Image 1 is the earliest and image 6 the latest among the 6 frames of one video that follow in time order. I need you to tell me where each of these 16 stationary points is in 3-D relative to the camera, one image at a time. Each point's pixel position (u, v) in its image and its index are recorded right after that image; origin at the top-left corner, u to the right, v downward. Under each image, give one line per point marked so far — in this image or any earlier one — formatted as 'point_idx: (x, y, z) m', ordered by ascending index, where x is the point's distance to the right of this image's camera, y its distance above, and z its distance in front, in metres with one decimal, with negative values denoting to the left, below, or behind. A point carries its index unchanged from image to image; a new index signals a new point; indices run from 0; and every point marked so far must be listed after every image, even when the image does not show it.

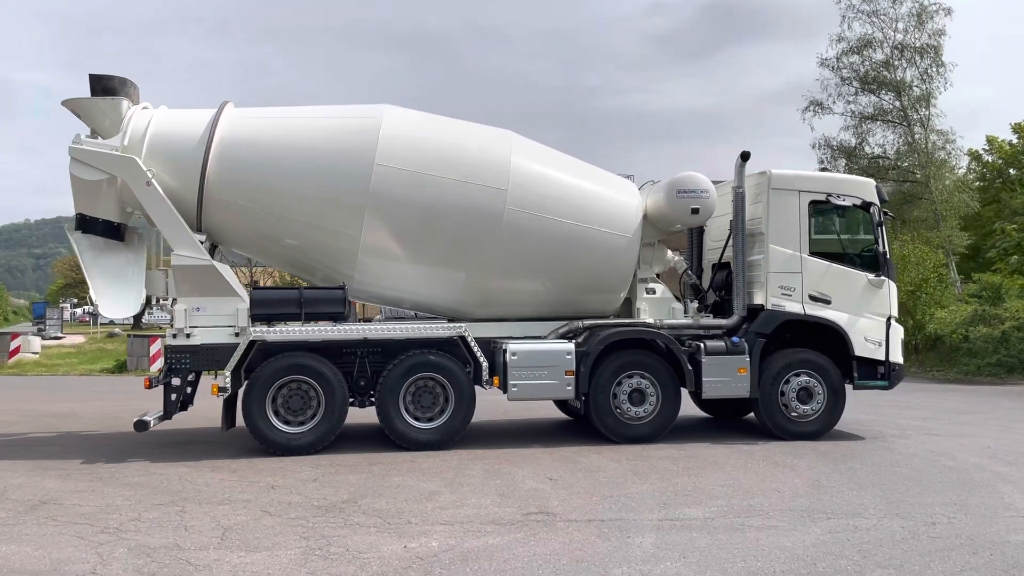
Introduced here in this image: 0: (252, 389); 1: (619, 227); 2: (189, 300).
0: (-2.7, -1.0, +7.4) m
1: (+1.3, +0.7, +8.5) m
2: (-3.6, -0.1, +7.9) m
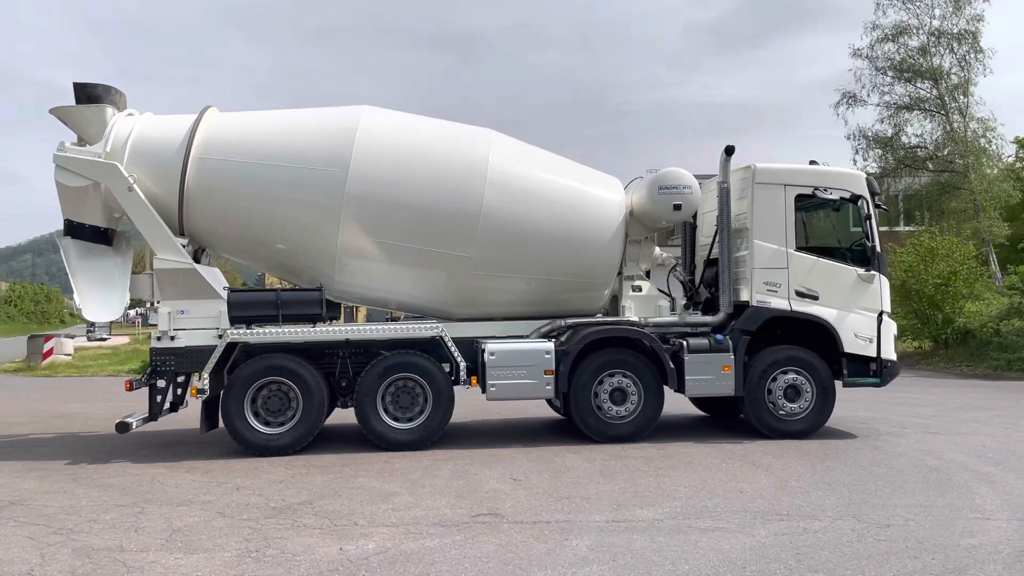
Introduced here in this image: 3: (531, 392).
0: (-2.9, -1.1, +7.4) m
1: (+1.0, +0.8, +8.4) m
2: (-3.8, -0.2, +8.0) m
3: (+0.2, -1.1, +7.8) m
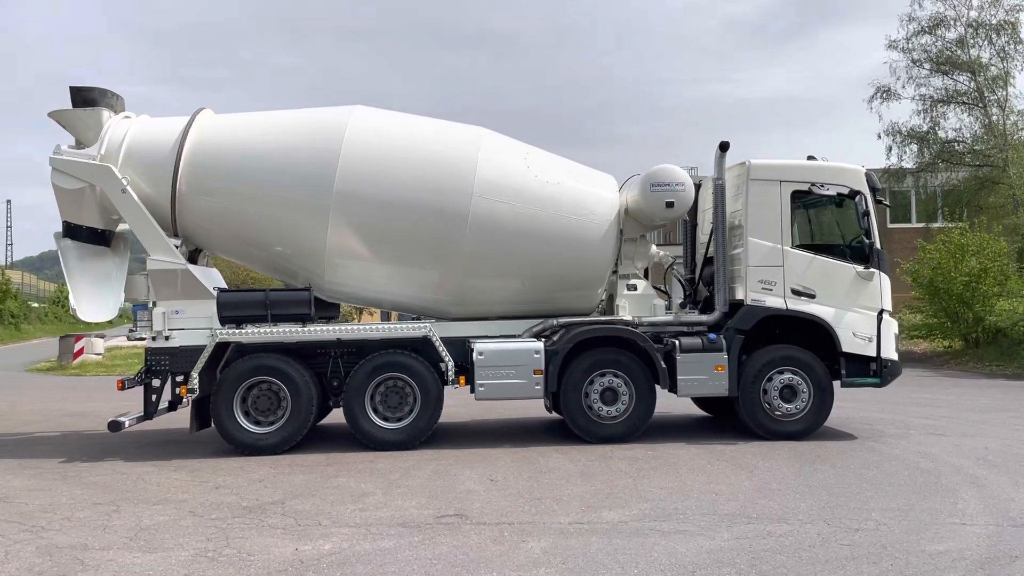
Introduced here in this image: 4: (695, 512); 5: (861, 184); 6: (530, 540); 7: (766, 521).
0: (-3.1, -1.1, +7.5) m
1: (+0.9, +0.8, +8.3) m
2: (-3.9, -0.2, +8.1) m
3: (+0.1, -1.1, +7.7) m
4: (+1.2, -1.5, +4.7) m
5: (+4.0, +1.2, +8.1) m
6: (+0.1, -1.4, +4.1) m
7: (+1.6, -1.4, +4.4) m
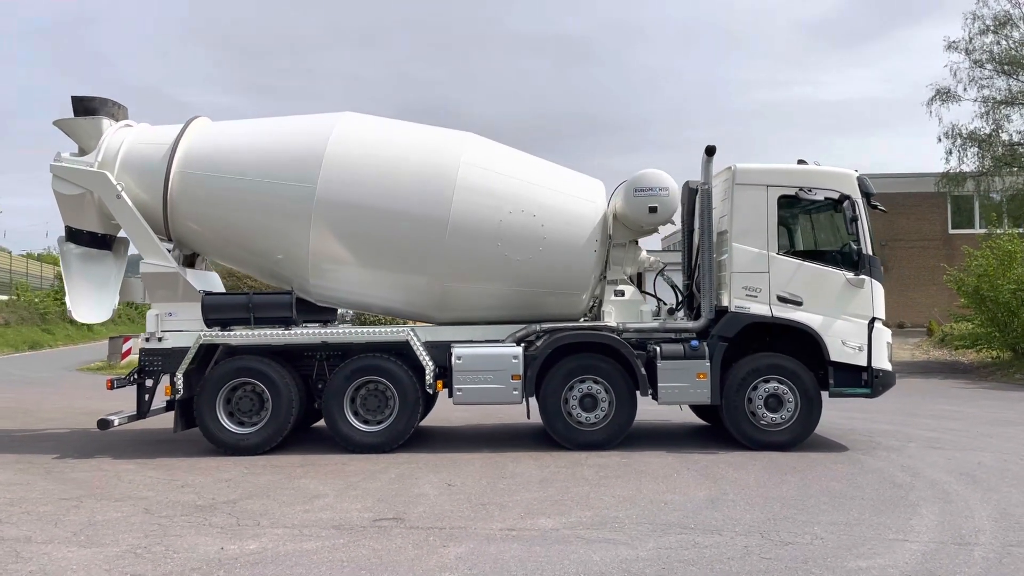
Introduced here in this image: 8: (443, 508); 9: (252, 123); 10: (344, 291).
0: (-3.3, -1.1, +7.7) m
1: (+0.8, +0.7, +8.3) m
2: (-4.1, -0.2, +8.3) m
3: (-0.2, -1.2, +7.7) m
4: (+0.8, -1.5, +4.6) m
5: (+3.8, +1.1, +7.9) m
6: (-0.3, -1.5, +4.1) m
7: (+1.1, -1.5, +4.3) m
8: (-0.5, -1.5, +5.0) m
9: (-3.1, +2.0, +8.6) m
10: (-2.0, 0.0, +8.4) m
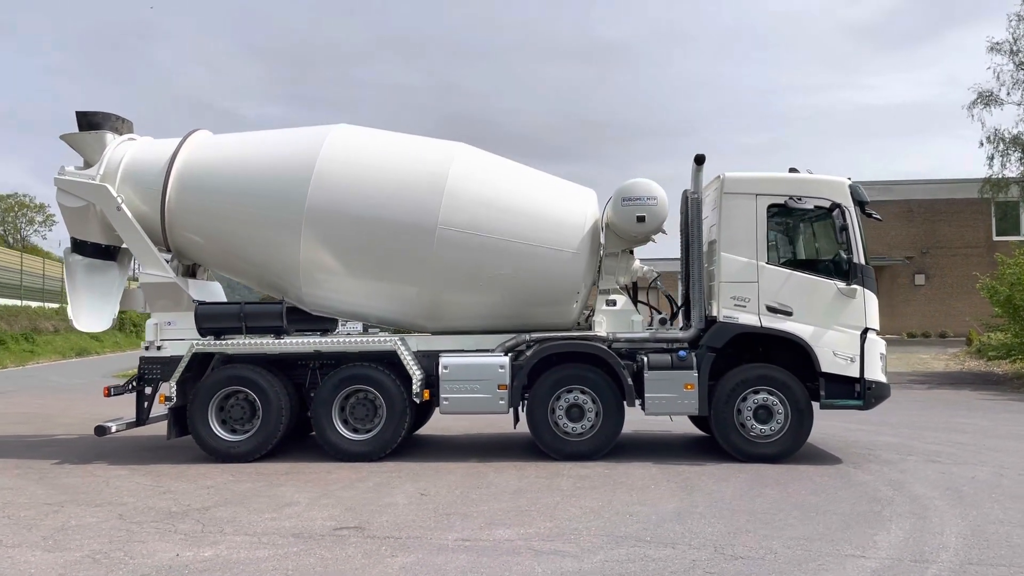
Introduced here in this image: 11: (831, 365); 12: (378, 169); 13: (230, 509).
0: (-3.5, -1.2, +7.8) m
1: (+0.6, +0.6, +8.3) m
2: (-4.2, -0.3, +8.5) m
3: (-0.3, -1.3, +7.7) m
4: (+0.5, -1.6, +4.6) m
5: (+3.6, +1.0, +7.8) m
6: (-0.6, -1.5, +4.1) m
7: (+0.9, -1.5, +4.3) m
8: (-0.7, -1.6, +5.0) m
9: (-3.2, +1.9, +8.8) m
10: (-2.1, -0.2, +8.5) m
11: (+3.4, -0.8, +7.6) m
12: (-1.5, +1.4, +8.2) m
13: (-2.1, -1.7, +5.4) m
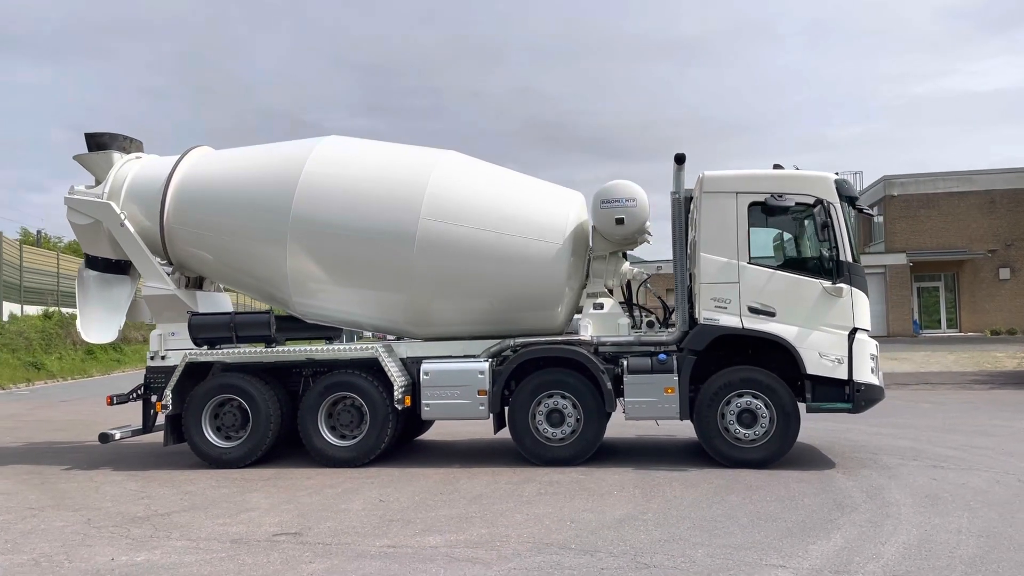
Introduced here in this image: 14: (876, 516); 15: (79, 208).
0: (-3.6, -1.3, +8.1) m
1: (+0.4, +0.6, +8.3) m
2: (-4.4, -0.5, +8.9) m
3: (-0.5, -1.4, +7.8) m
4: (0.0, -1.6, +4.6) m
5: (+3.3, +1.0, +7.5) m
6: (-1.1, -1.6, +4.2) m
7: (+0.4, -1.6, +4.2) m
8: (-1.2, -1.7, +5.1) m
9: (-3.4, +1.7, +9.1) m
10: (-2.3, -0.3, +8.7) m
11: (+3.1, -0.8, +7.3) m
12: (-1.7, +1.3, +8.3) m
13: (-2.5, -1.8, +5.6) m
14: (+2.7, -1.6, +5.2) m
15: (-5.5, +1.0, +9.1) m
